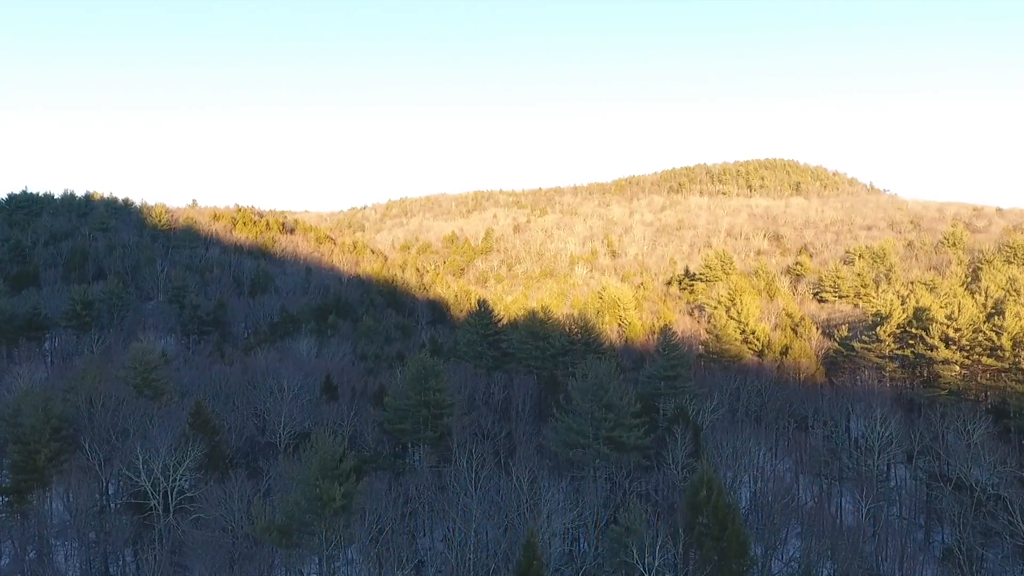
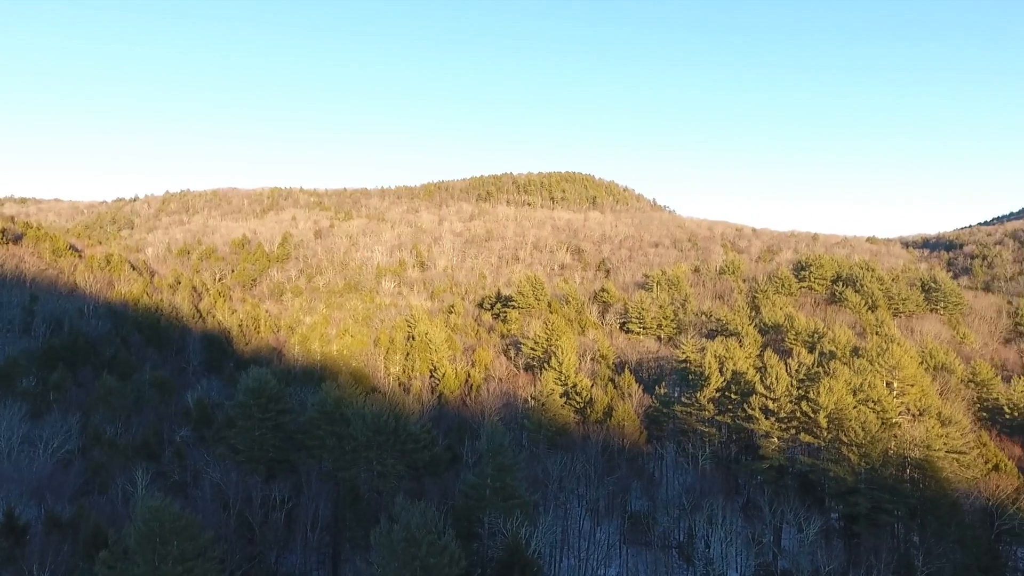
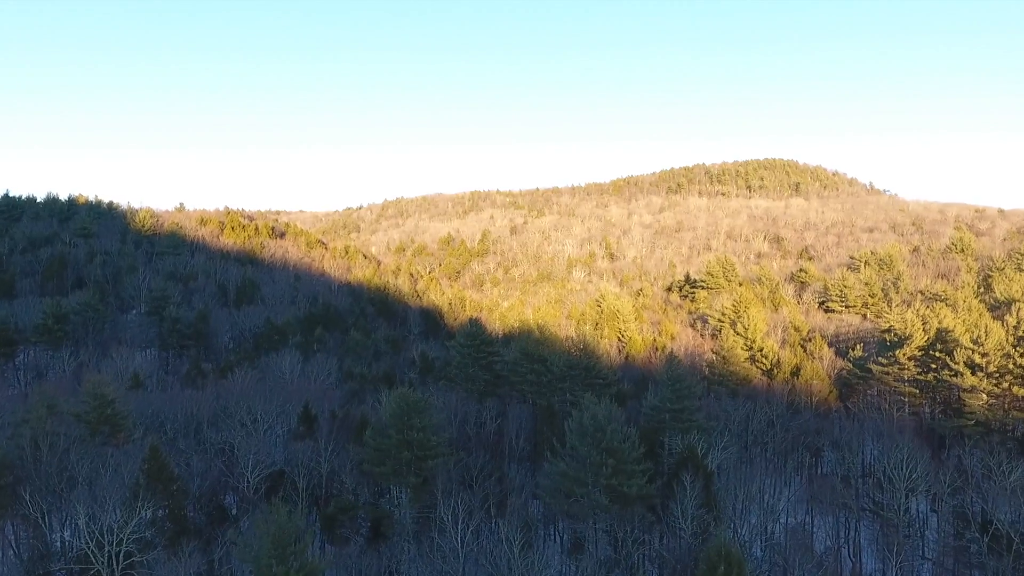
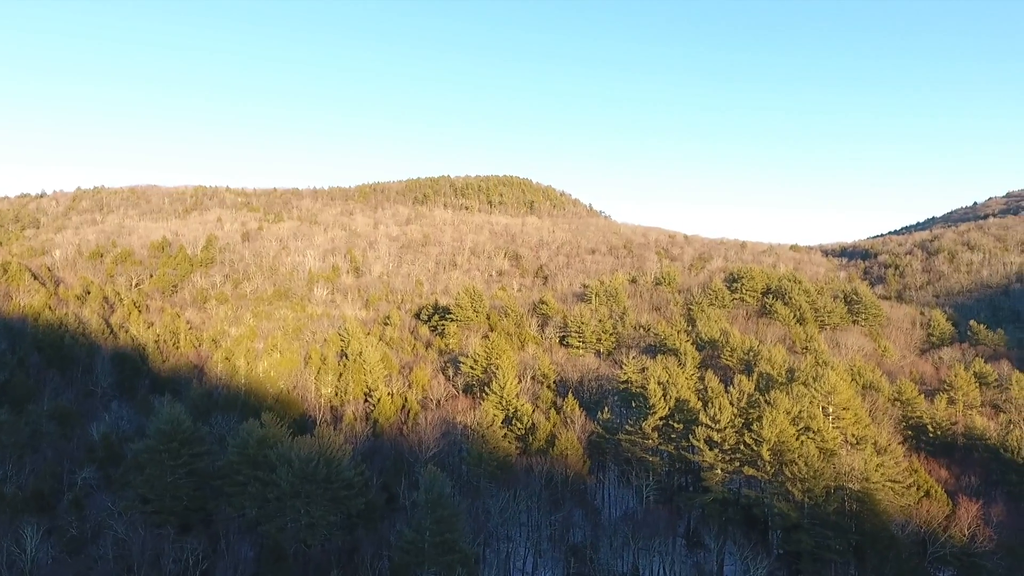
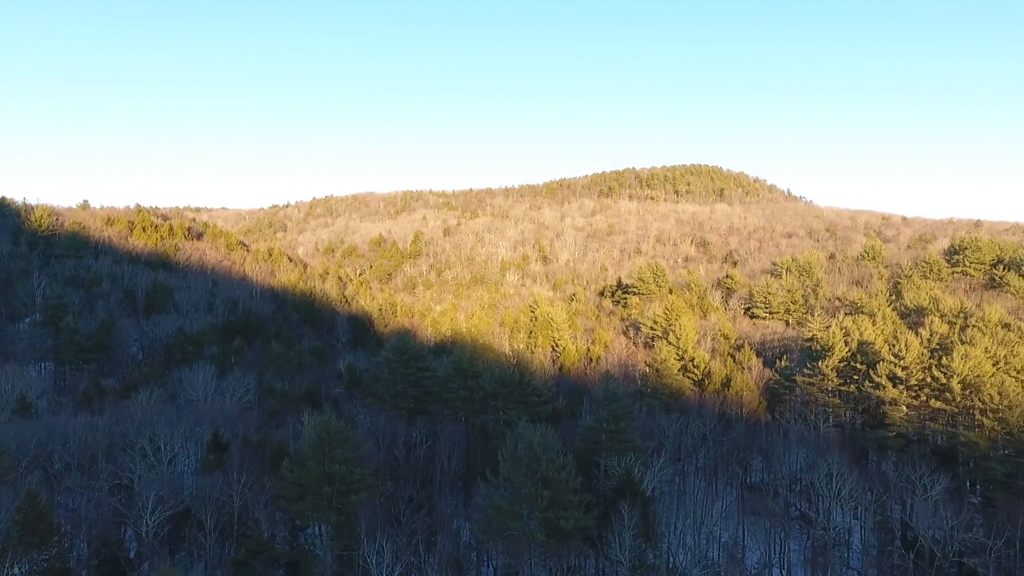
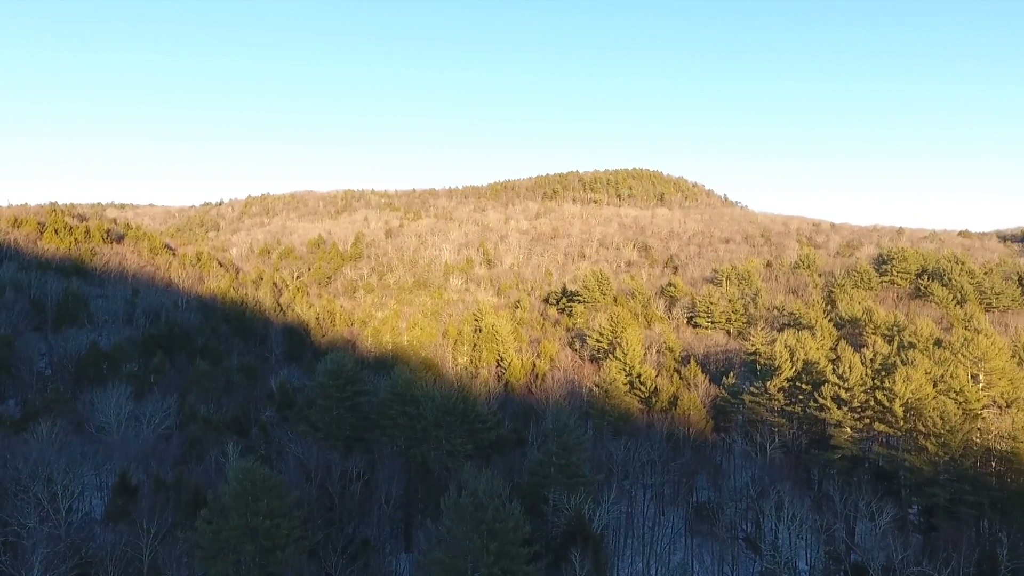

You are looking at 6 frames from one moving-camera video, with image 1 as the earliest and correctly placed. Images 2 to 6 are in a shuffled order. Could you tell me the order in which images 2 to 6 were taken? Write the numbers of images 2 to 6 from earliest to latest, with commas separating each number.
3, 5, 6, 2, 4
